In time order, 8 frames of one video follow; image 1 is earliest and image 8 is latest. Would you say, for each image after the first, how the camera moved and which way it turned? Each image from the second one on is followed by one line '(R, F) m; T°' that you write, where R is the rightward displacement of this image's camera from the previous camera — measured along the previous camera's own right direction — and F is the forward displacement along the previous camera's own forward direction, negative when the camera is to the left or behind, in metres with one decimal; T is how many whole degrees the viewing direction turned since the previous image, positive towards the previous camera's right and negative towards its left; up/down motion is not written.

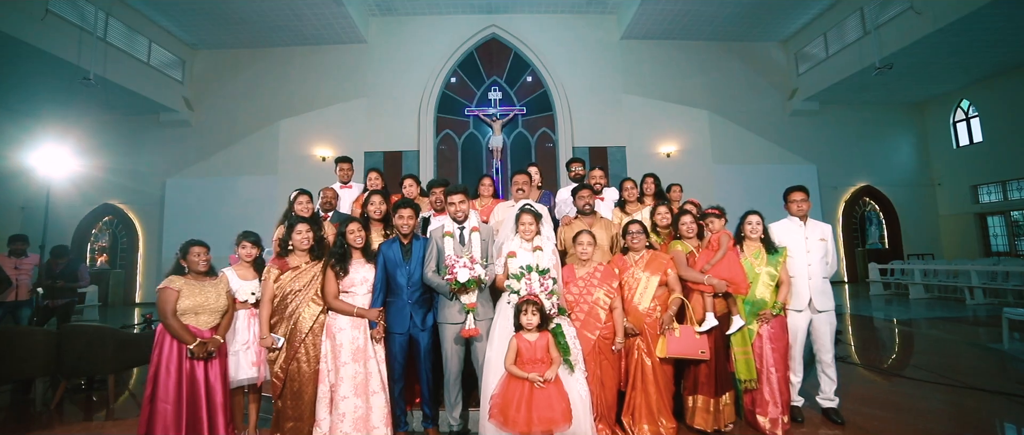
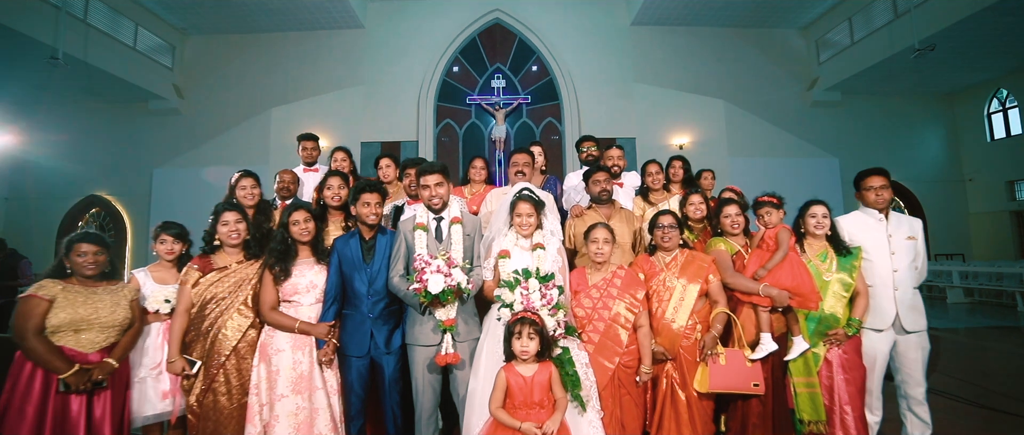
(+0.1, +0.9) m; -1°
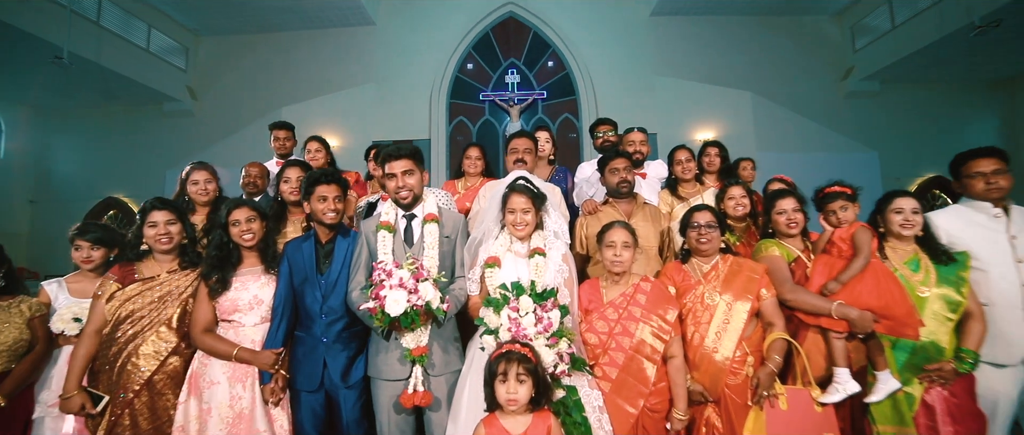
(+0.1, +0.6) m; -3°
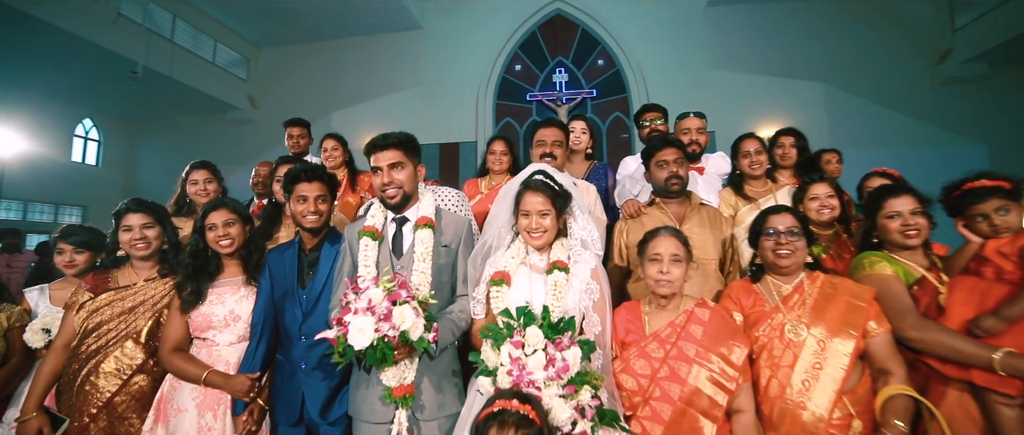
(+0.2, +0.5) m; -7°
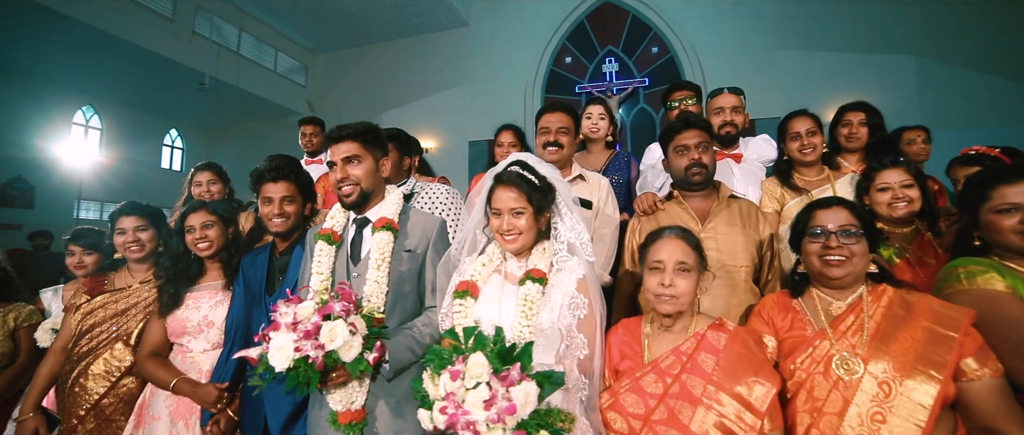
(+0.3, +0.3) m; -8°
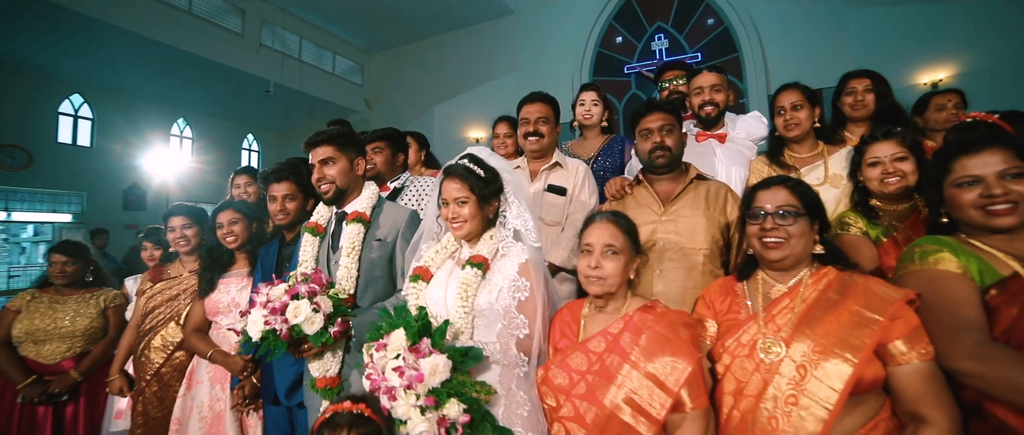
(+0.4, -0.1) m; -9°
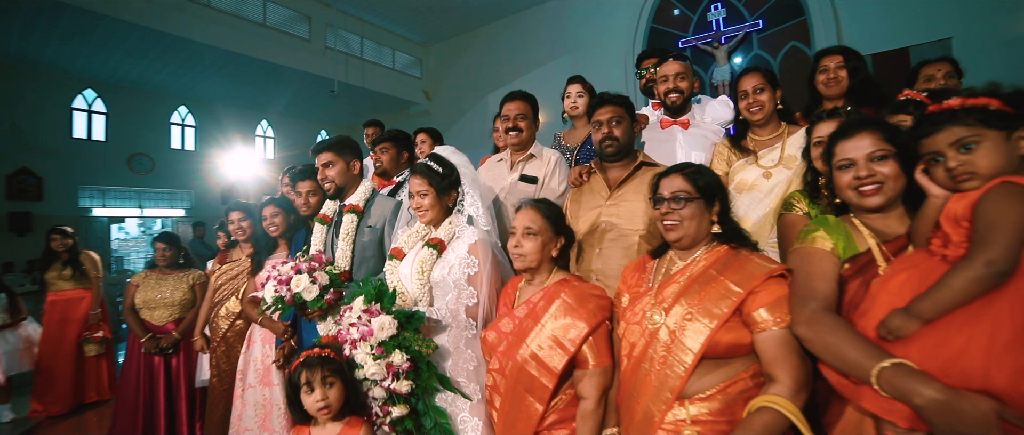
(+0.5, -0.2) m; -9°
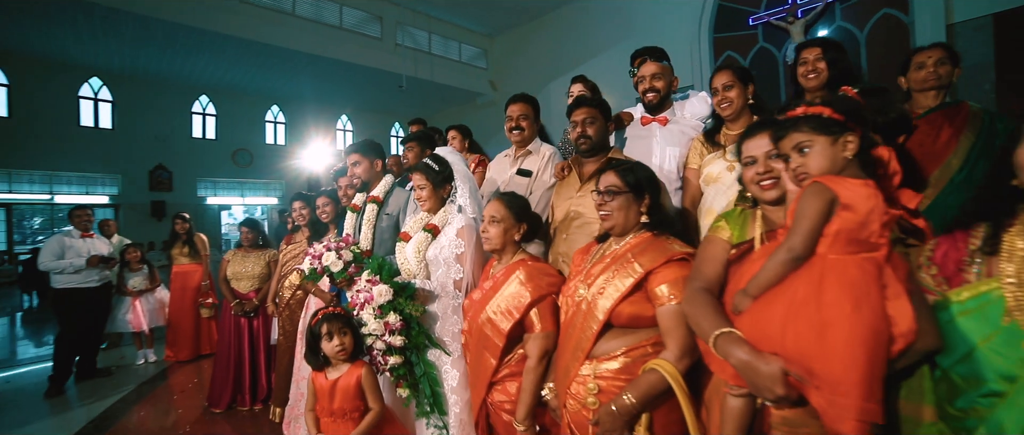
(+0.5, -0.3) m; -10°
